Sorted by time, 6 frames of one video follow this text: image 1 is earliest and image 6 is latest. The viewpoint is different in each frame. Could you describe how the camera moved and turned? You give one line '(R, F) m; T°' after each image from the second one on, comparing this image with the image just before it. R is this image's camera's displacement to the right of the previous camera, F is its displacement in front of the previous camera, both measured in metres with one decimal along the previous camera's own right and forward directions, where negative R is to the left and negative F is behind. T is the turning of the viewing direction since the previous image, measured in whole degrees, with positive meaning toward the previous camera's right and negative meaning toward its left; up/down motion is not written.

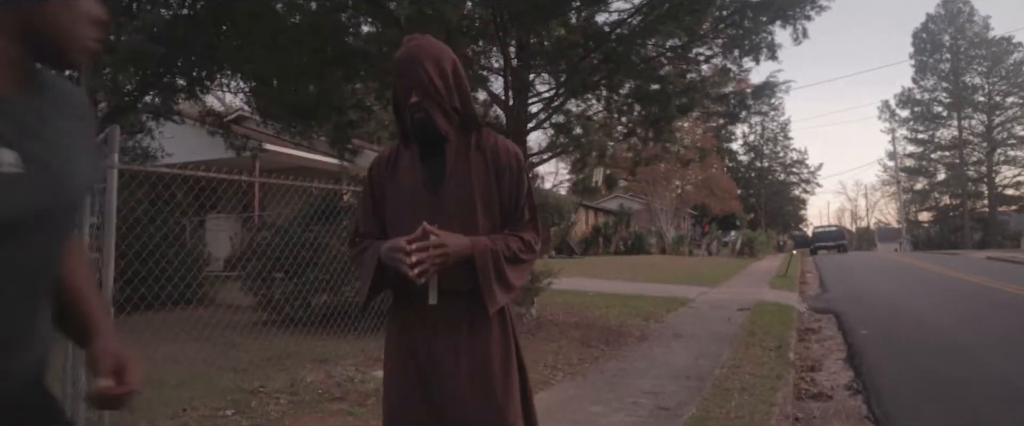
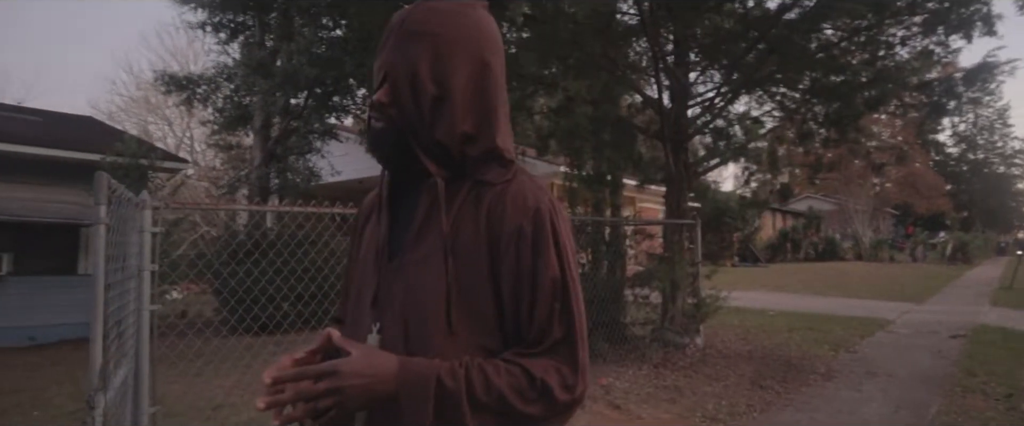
(+0.3, +0.9) m; -12°
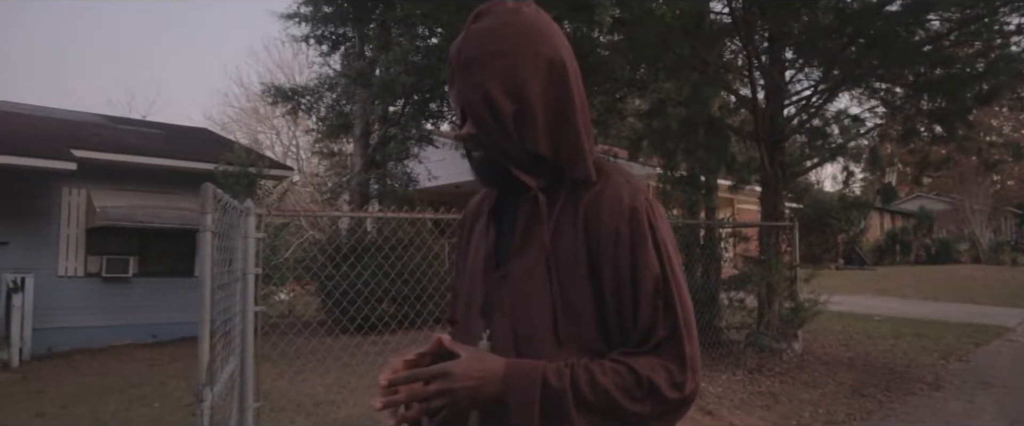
(+0.1, -0.1) m; -7°
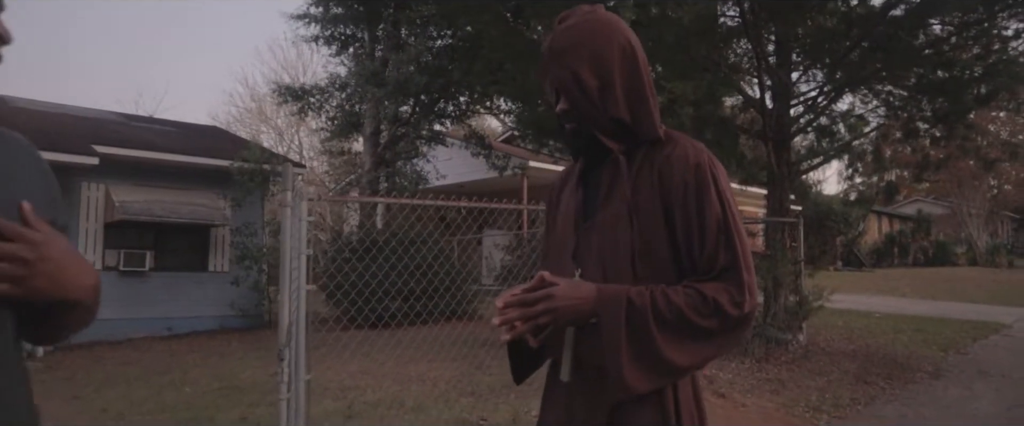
(-0.2, -0.3) m; 0°
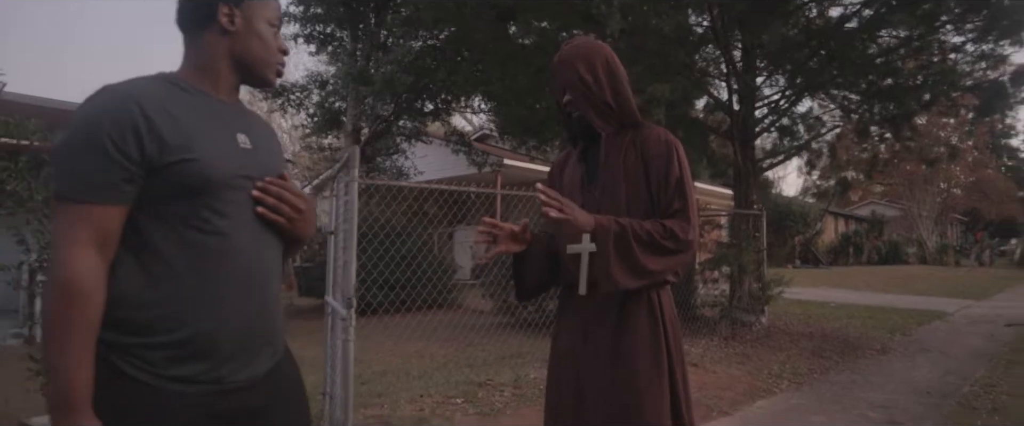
(-0.3, -0.7) m; +3°
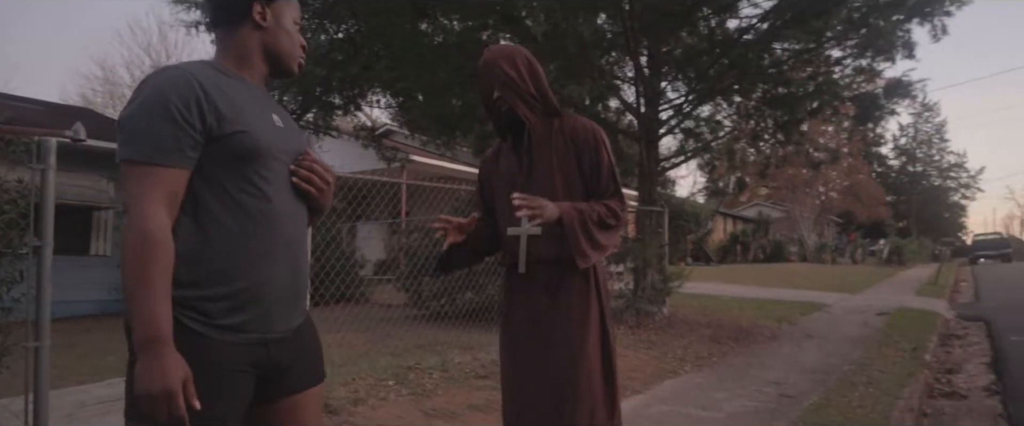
(-0.2, -0.3) m; +7°
